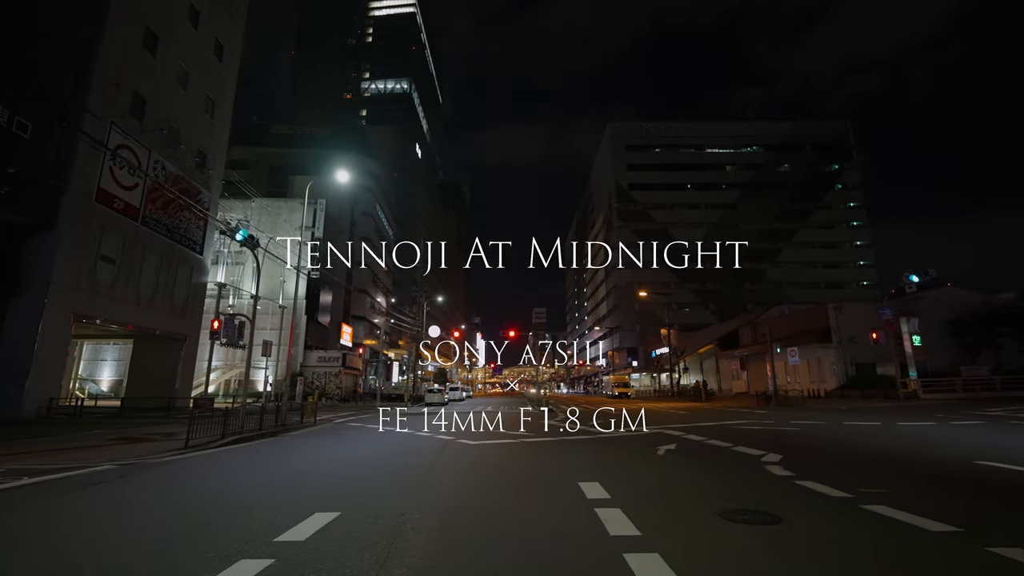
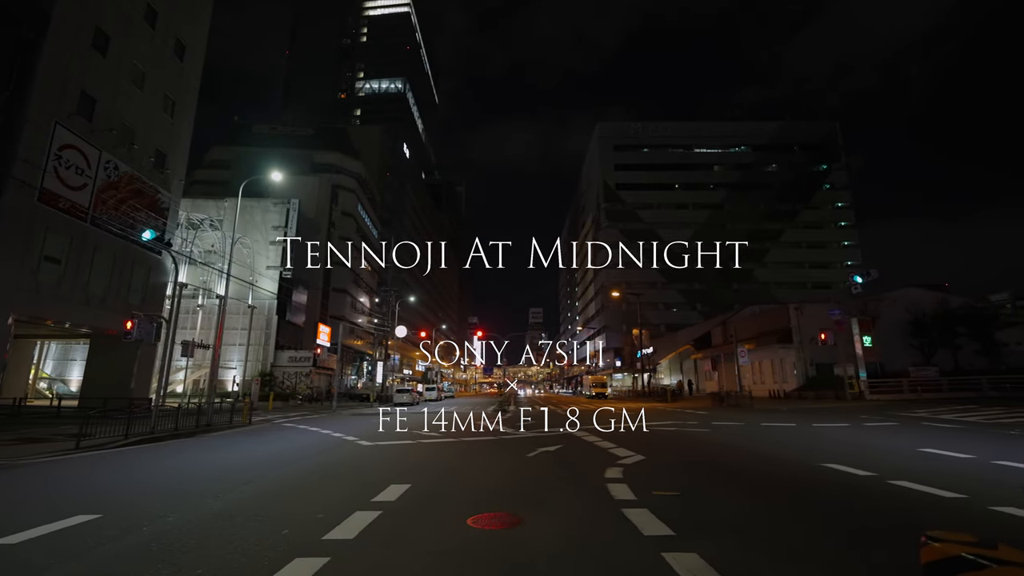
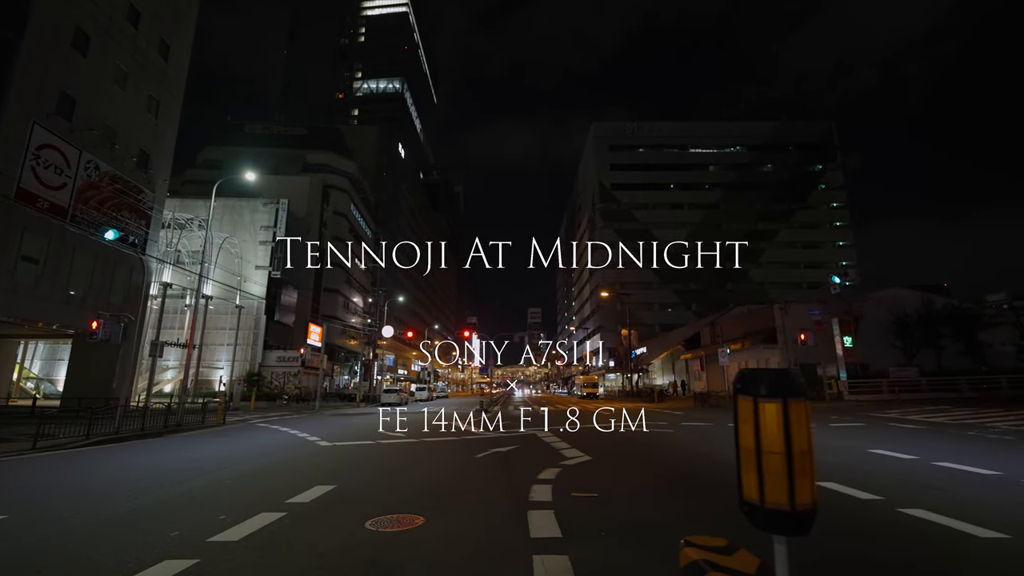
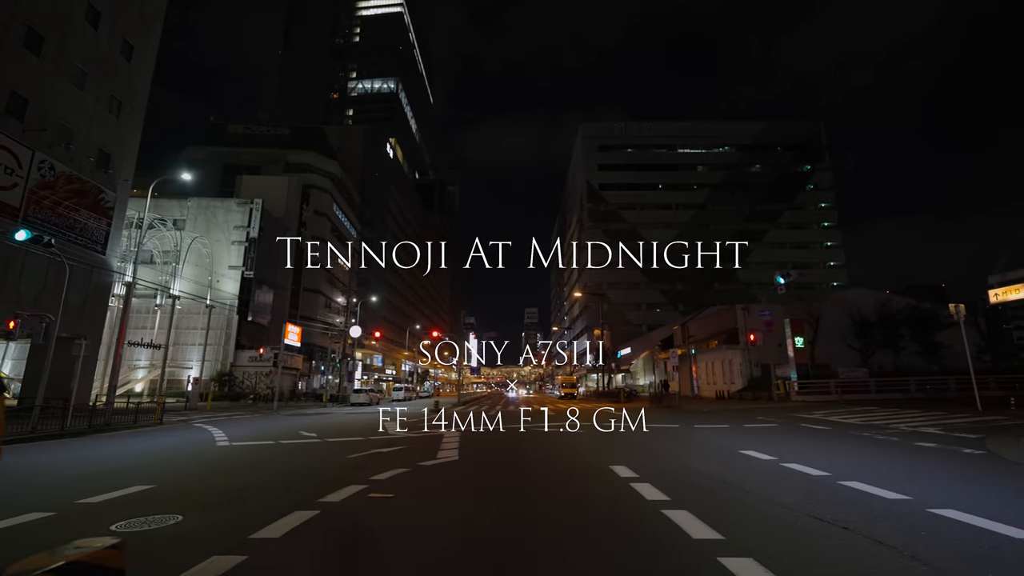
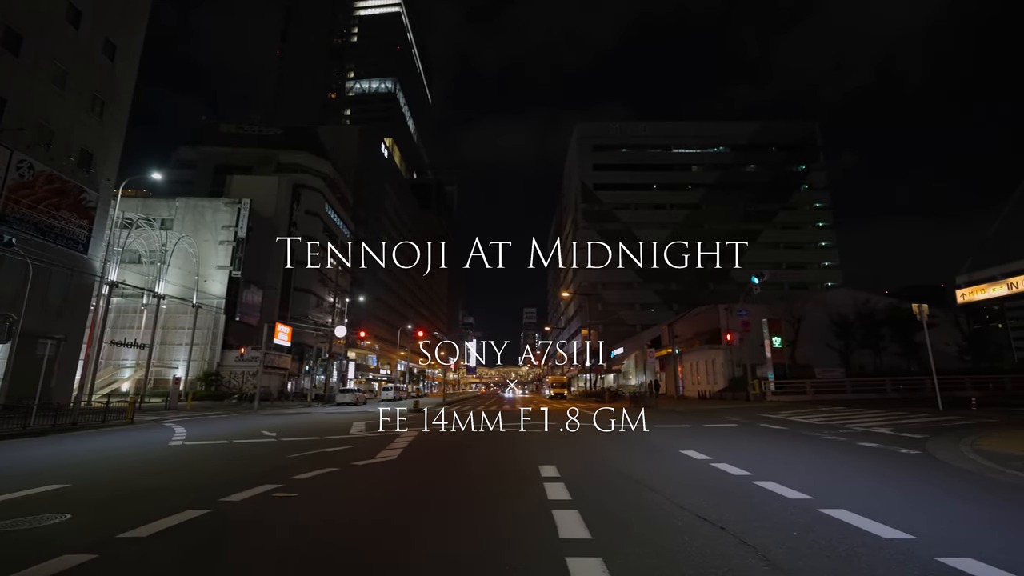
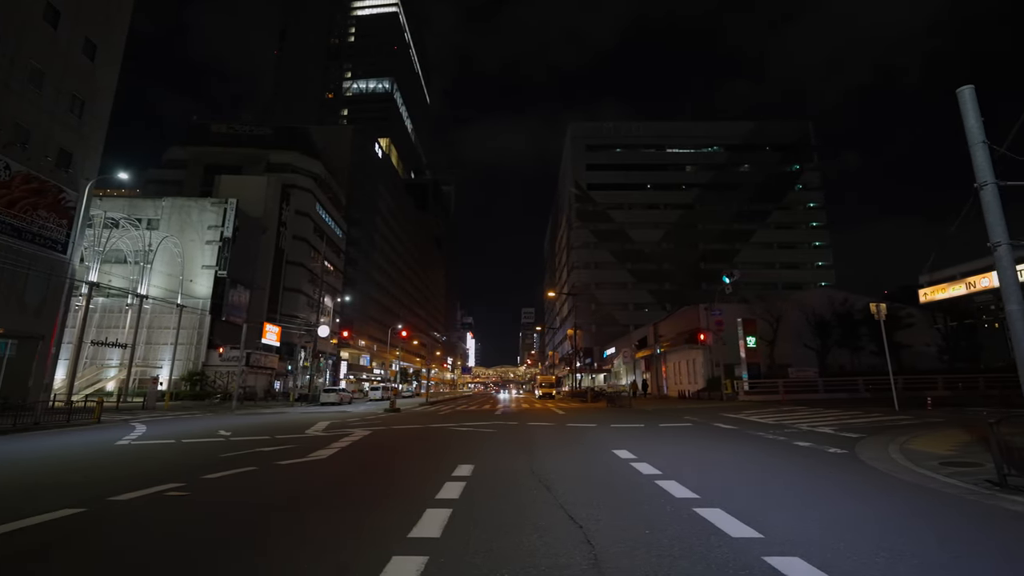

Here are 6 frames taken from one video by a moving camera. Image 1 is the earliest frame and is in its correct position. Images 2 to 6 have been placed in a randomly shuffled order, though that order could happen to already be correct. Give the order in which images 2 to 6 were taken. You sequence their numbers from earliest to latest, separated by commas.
2, 3, 4, 5, 6
